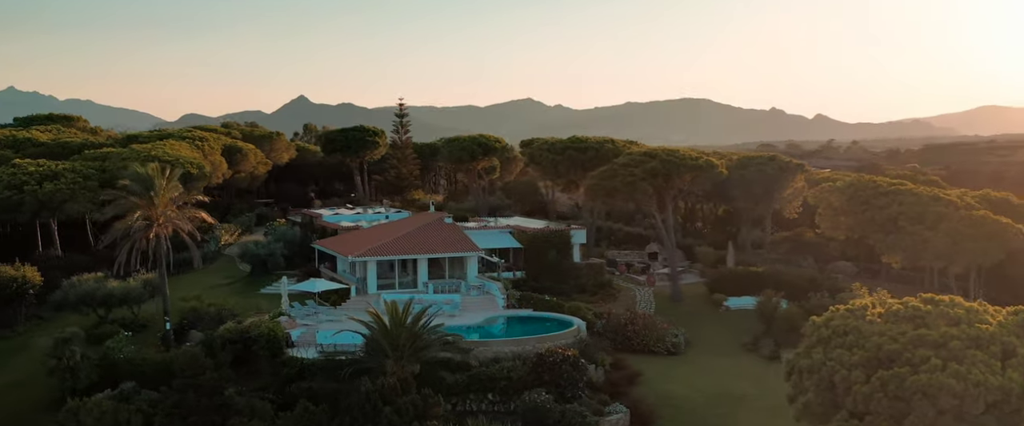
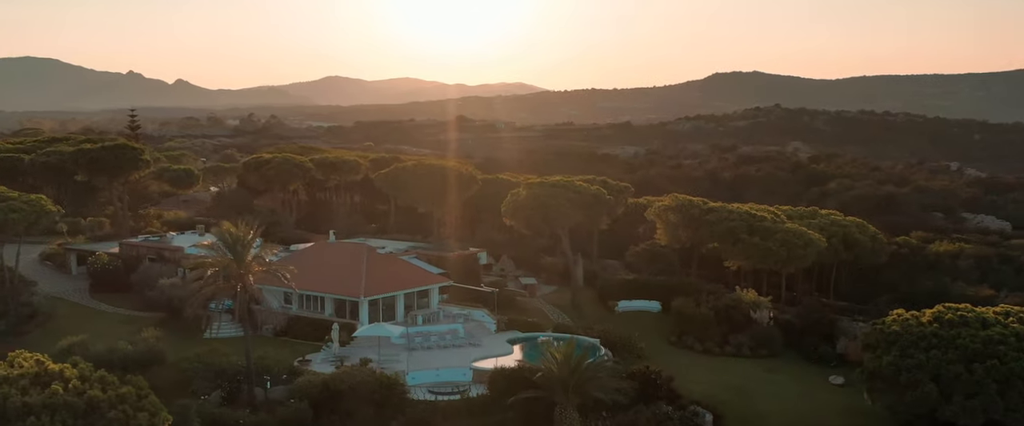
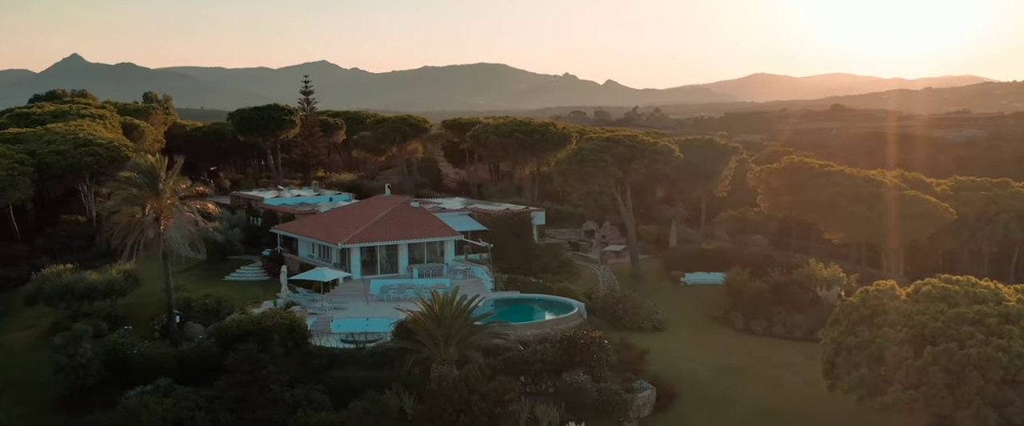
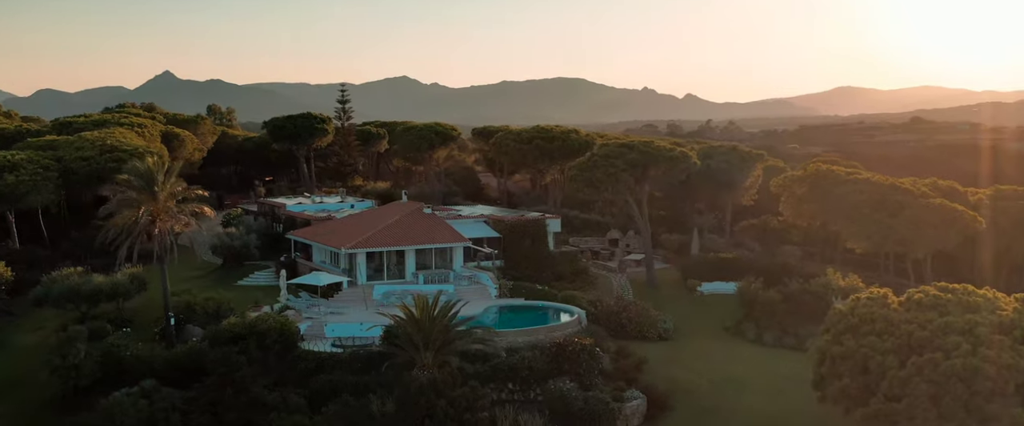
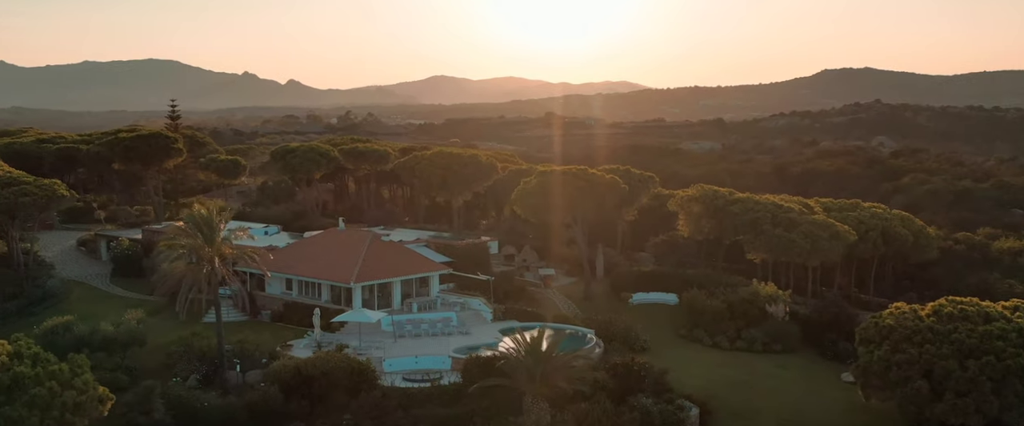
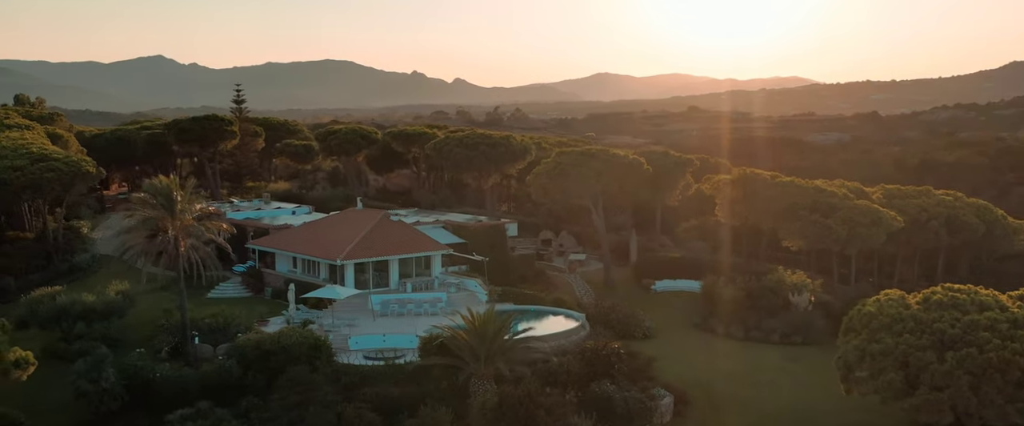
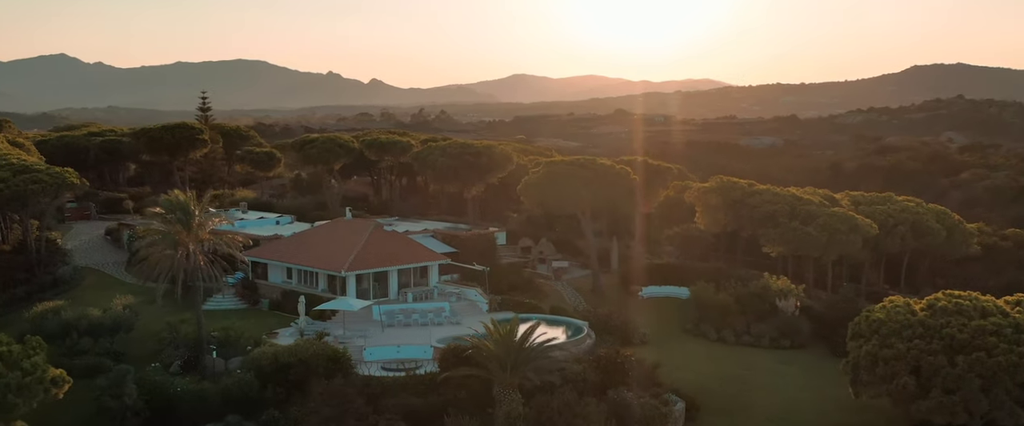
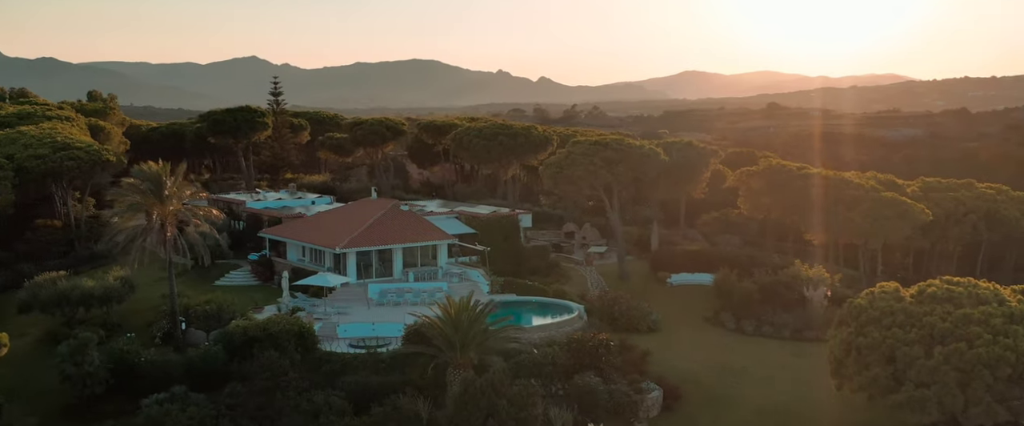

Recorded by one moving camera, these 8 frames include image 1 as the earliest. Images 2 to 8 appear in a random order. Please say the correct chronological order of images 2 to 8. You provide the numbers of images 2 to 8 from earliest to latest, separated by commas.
4, 3, 8, 6, 7, 5, 2
